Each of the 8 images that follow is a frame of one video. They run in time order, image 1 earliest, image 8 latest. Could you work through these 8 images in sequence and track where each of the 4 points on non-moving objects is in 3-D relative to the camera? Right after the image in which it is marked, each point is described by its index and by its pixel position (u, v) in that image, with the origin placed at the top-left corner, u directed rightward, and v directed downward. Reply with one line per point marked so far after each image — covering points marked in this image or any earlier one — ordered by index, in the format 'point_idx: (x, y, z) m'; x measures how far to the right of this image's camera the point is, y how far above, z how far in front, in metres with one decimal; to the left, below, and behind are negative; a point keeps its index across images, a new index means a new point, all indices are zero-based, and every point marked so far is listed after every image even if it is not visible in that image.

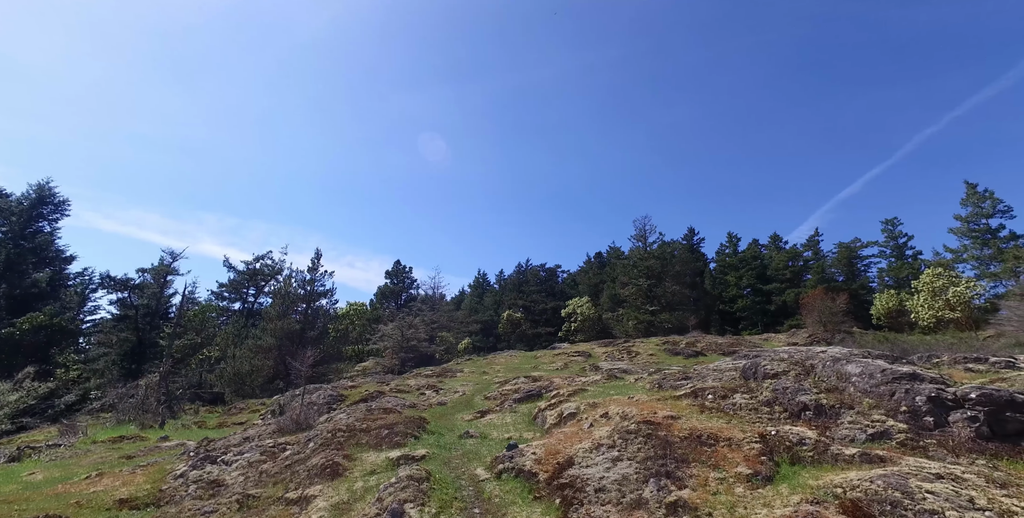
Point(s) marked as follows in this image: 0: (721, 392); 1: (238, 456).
0: (+6.6, -4.2, +14.1) m
1: (-11.1, -7.9, +17.8) m
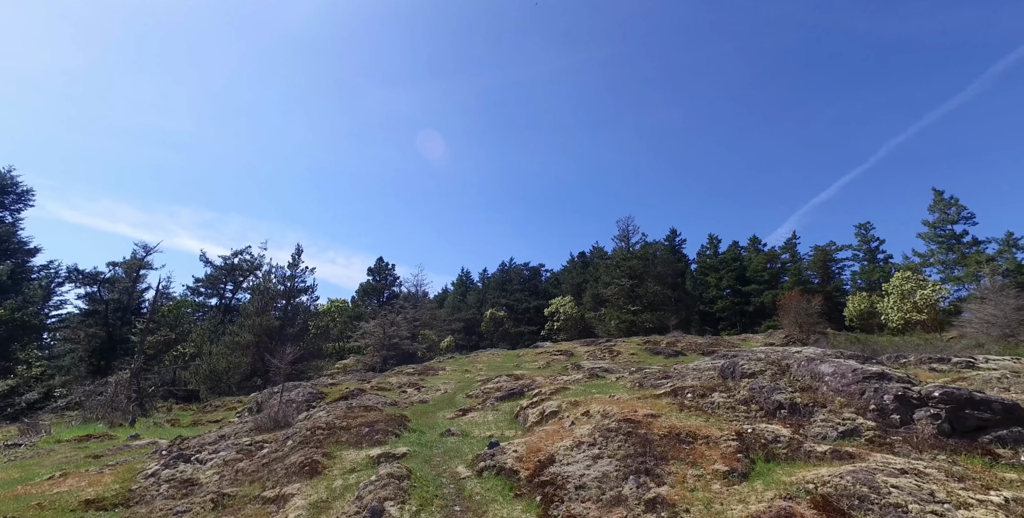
0: (+6.1, -4.3, +14.4) m
1: (-11.8, -7.7, +17.5) m
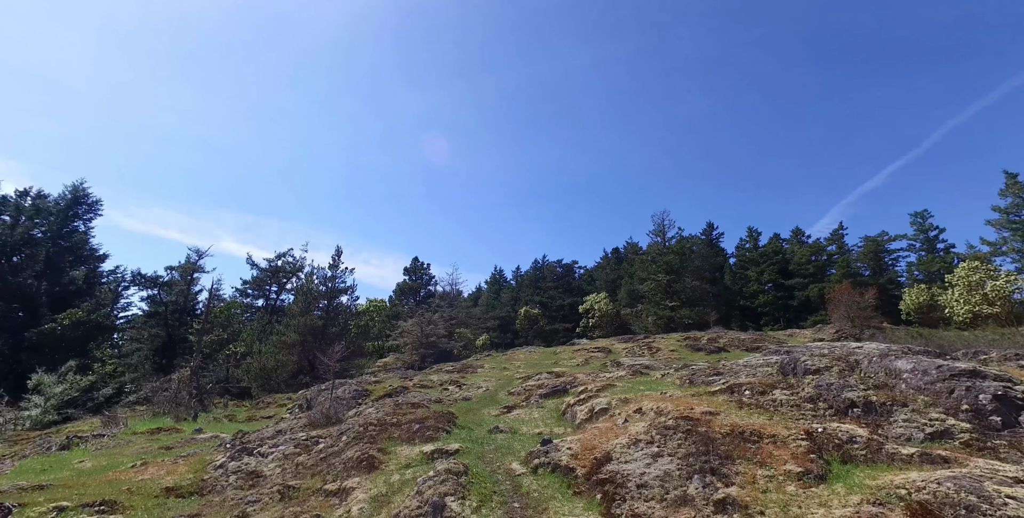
0: (+7.7, -4.0, +13.8) m
1: (-9.8, -7.8, +18.2) m
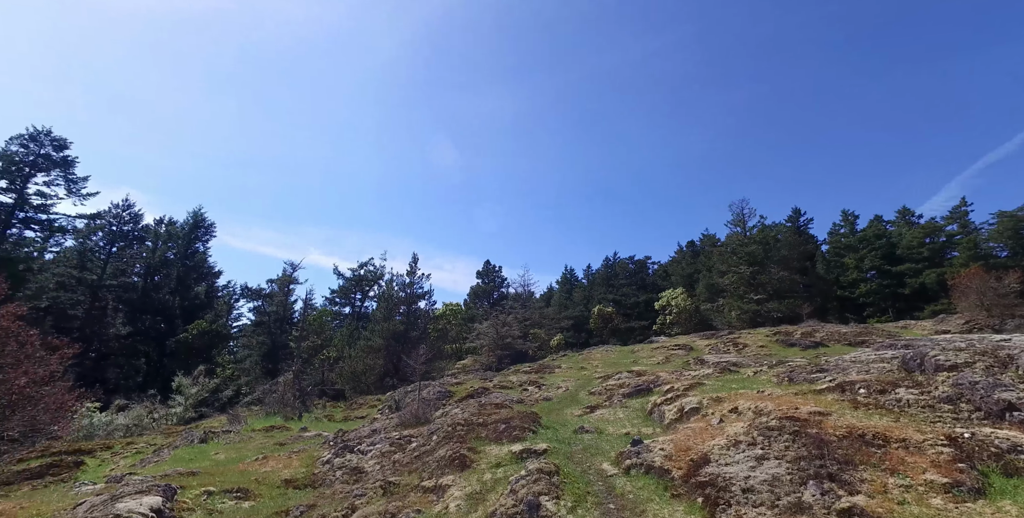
0: (+10.3, -3.6, +12.5) m
1: (-6.2, -8.2, +19.4) m
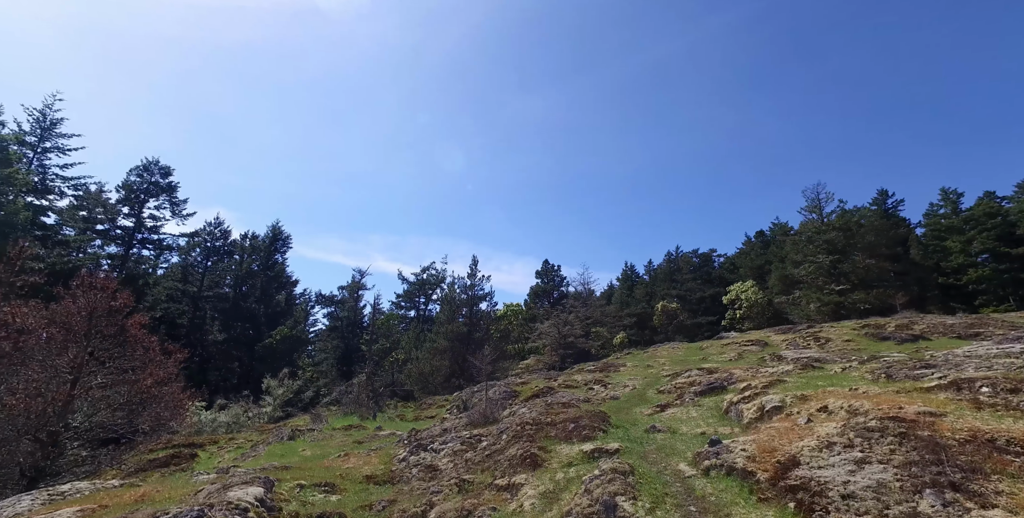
0: (+12.2, -3.1, +11.0) m
1: (-3.1, -8.4, +20.0) m
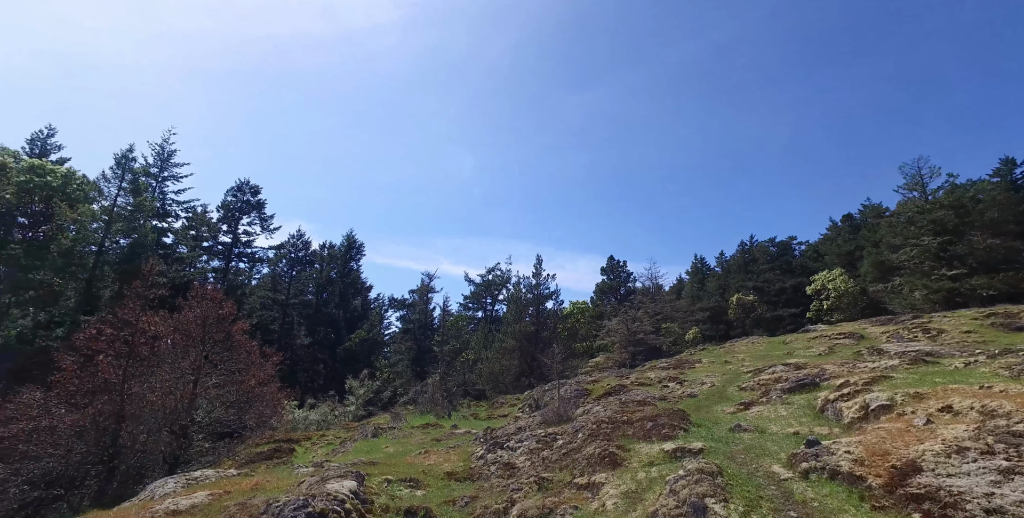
0: (+13.9, -2.4, +9.3) m
1: (+0.3, -8.4, +20.2) m
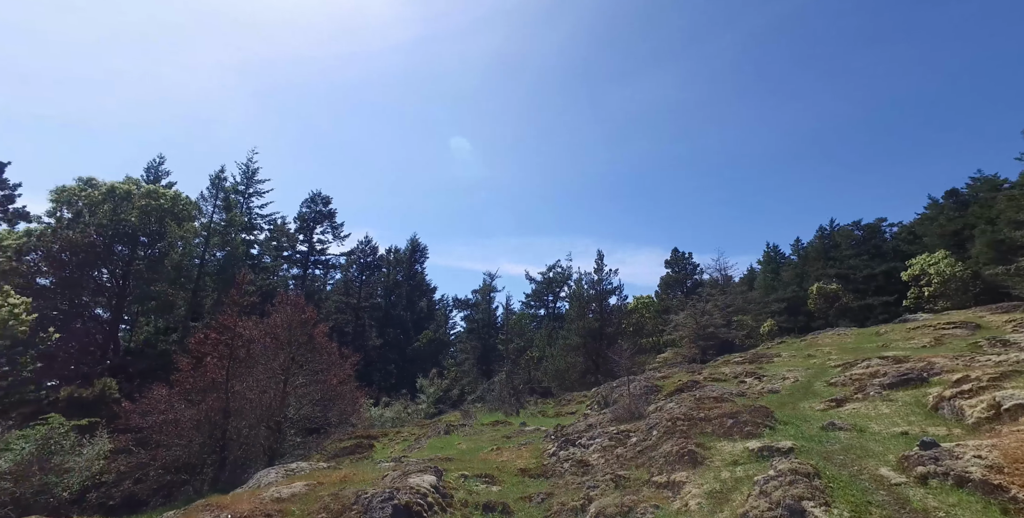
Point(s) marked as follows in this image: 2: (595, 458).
0: (+15.4, -1.7, +7.4) m
1: (+3.5, -8.2, +20.0) m
2: (+3.3, -7.9, +17.6) m
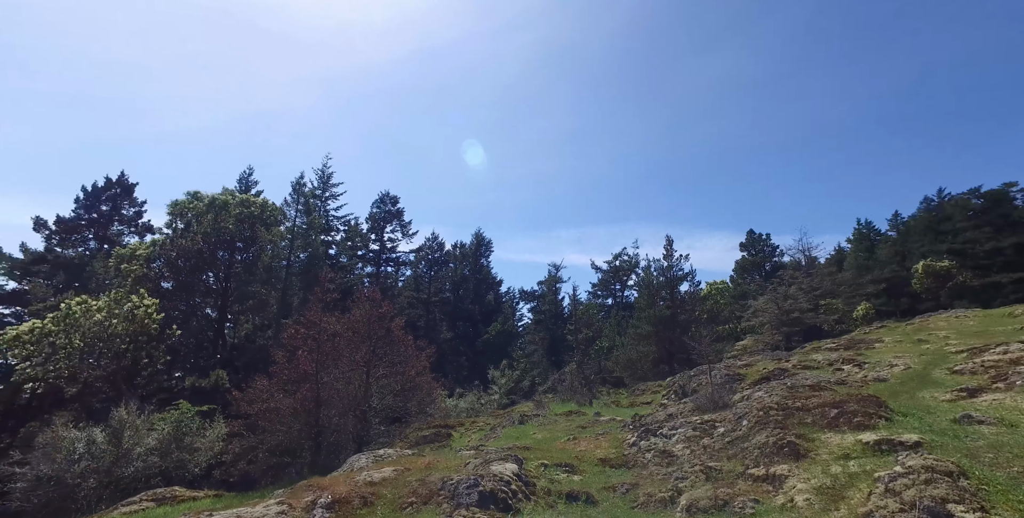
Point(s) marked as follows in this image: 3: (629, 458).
0: (+16.6, -0.6, +4.9) m
1: (+6.9, -7.4, +19.1) m
2: (+6.4, -7.2, +16.8) m
3: (+4.5, -7.7, +17.2) m
